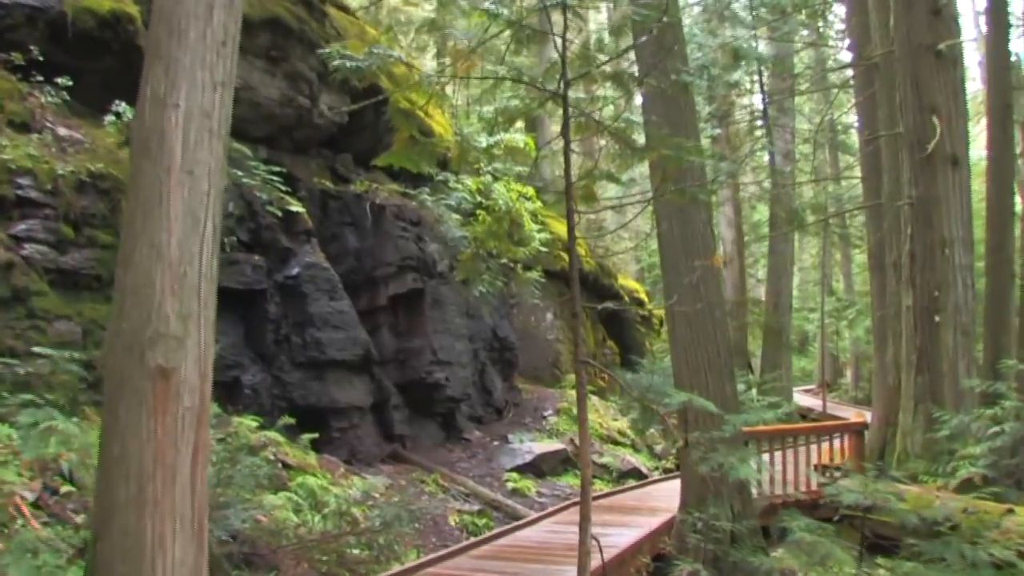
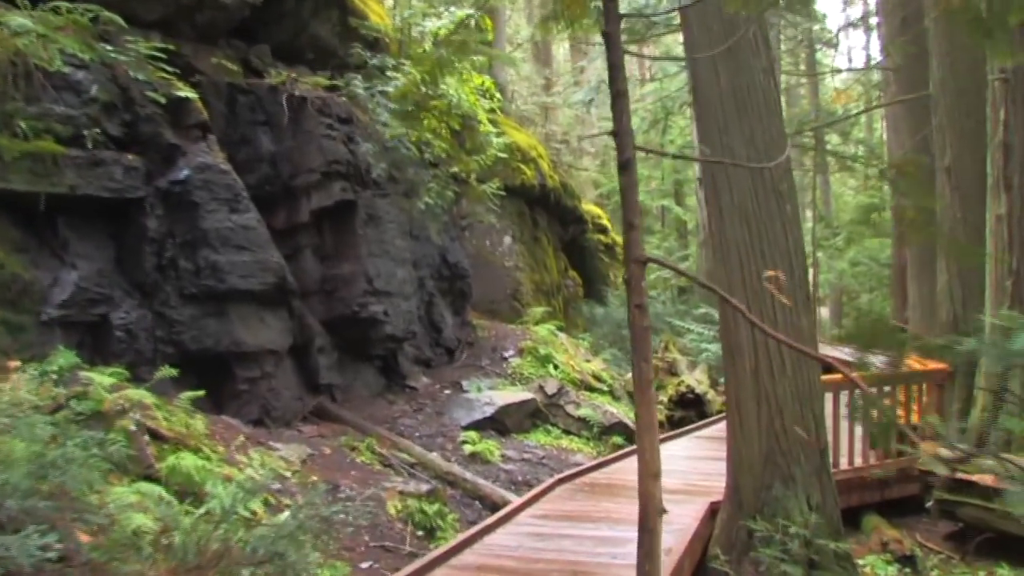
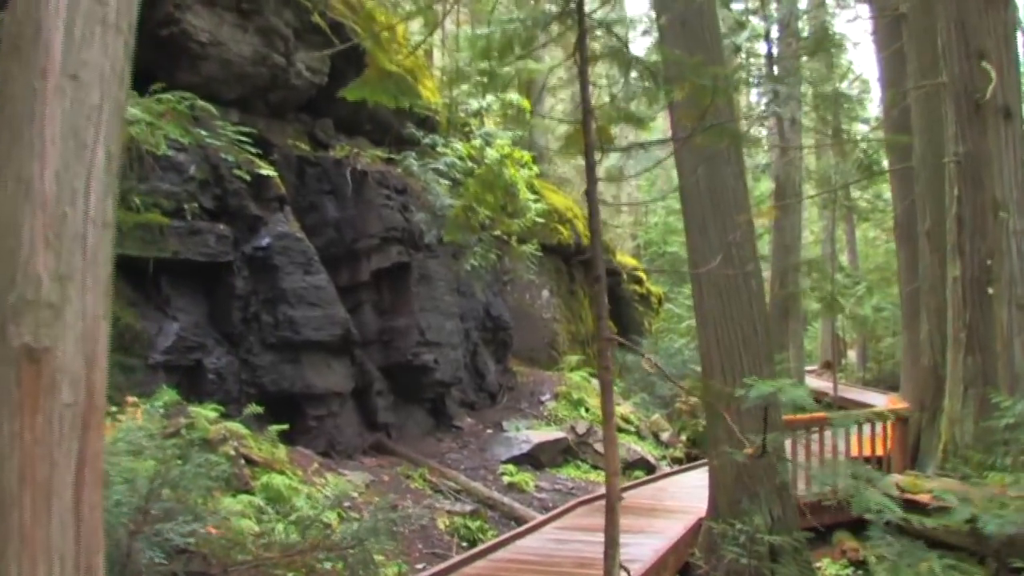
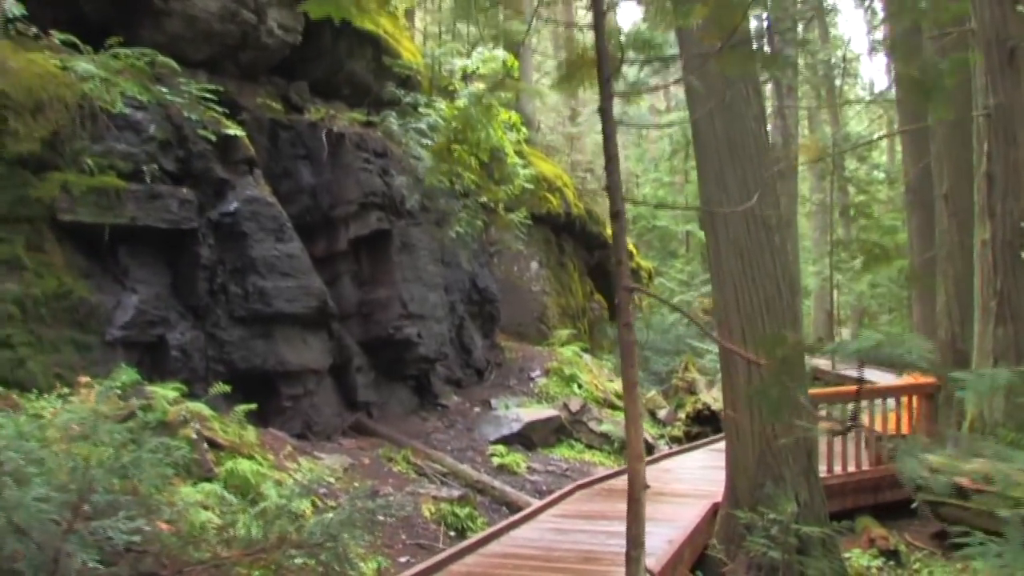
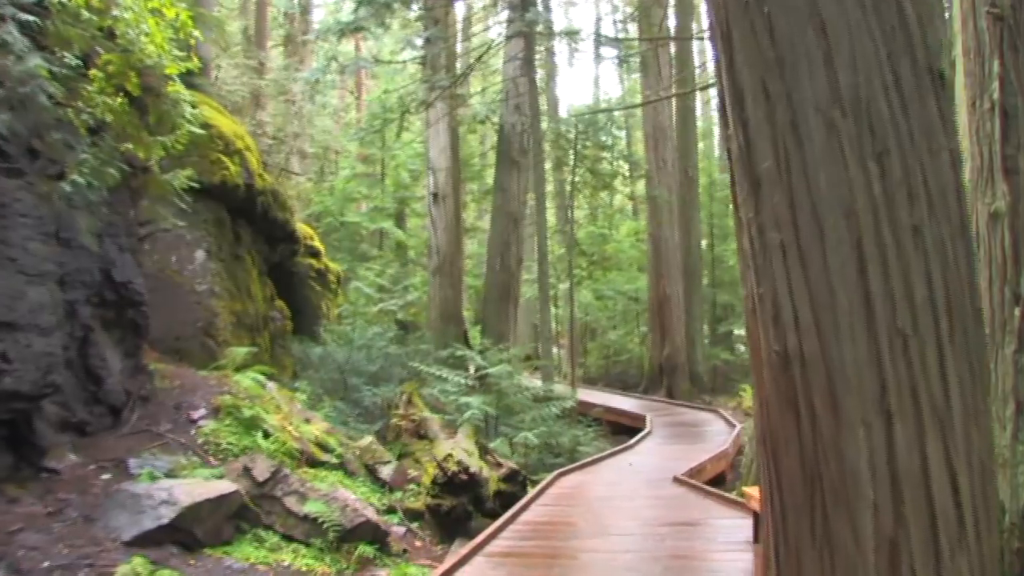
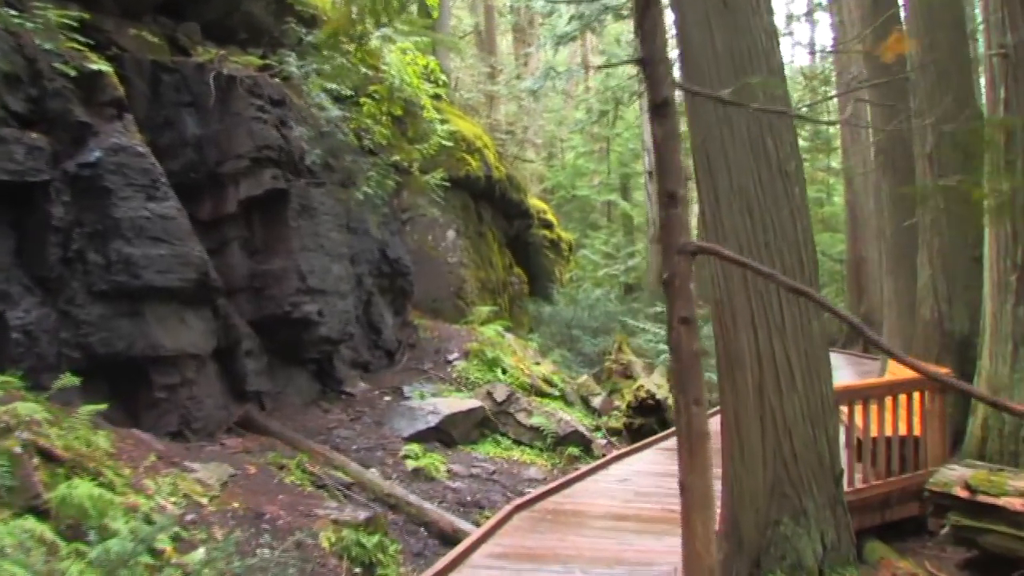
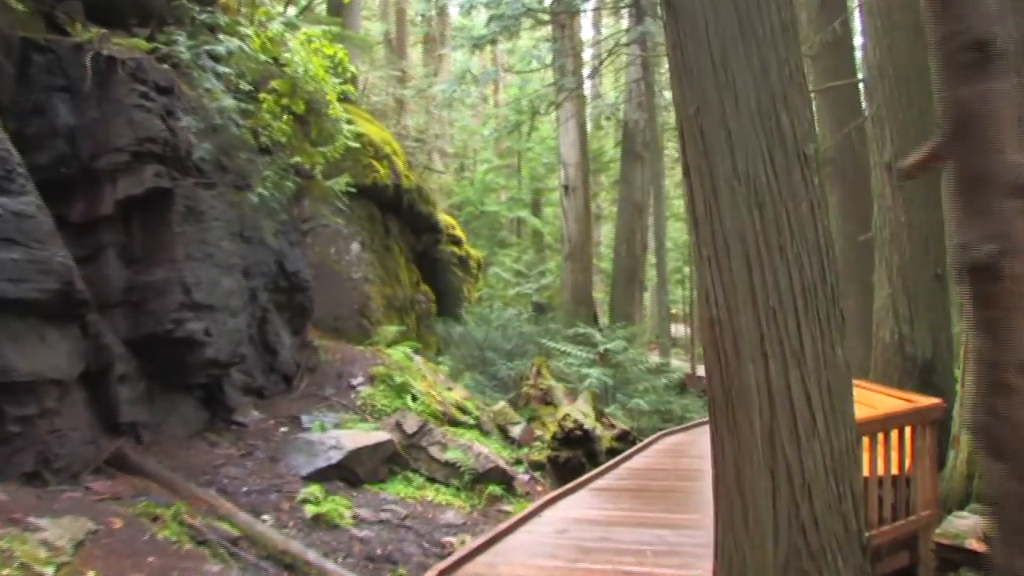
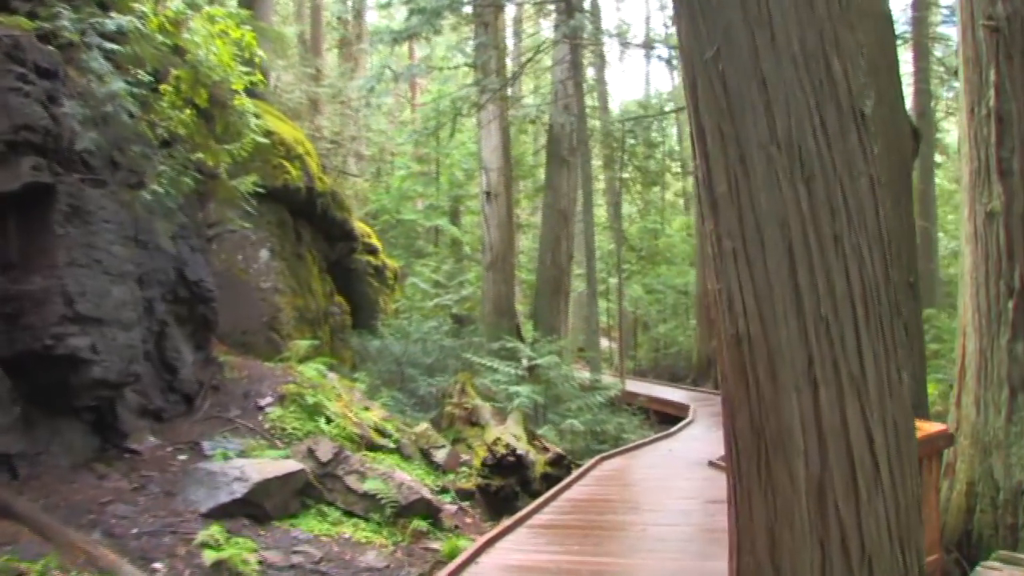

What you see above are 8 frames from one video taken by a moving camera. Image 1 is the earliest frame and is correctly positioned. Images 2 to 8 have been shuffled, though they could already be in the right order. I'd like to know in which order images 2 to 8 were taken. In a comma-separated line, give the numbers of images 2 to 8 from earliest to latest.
3, 4, 2, 6, 7, 8, 5
